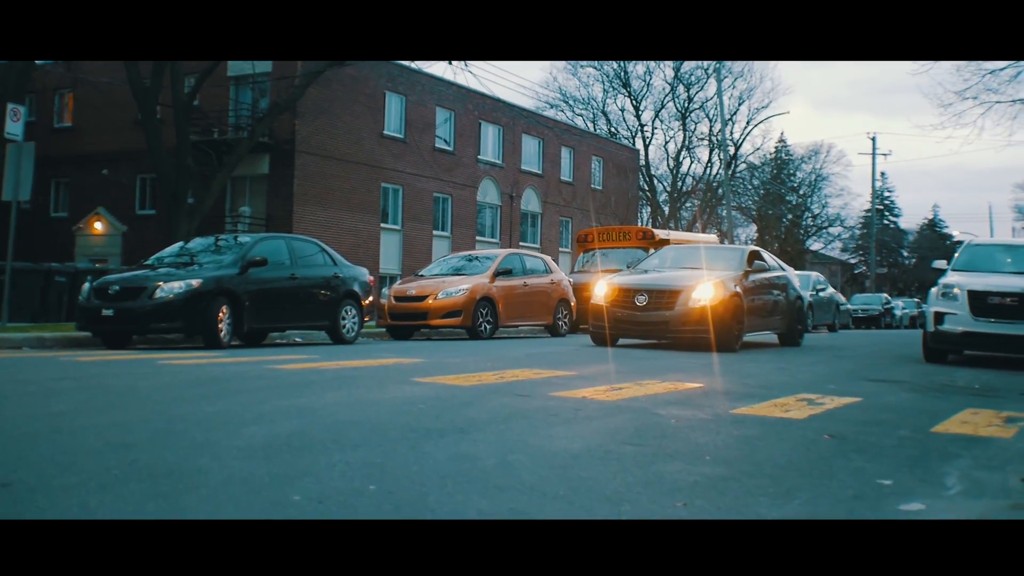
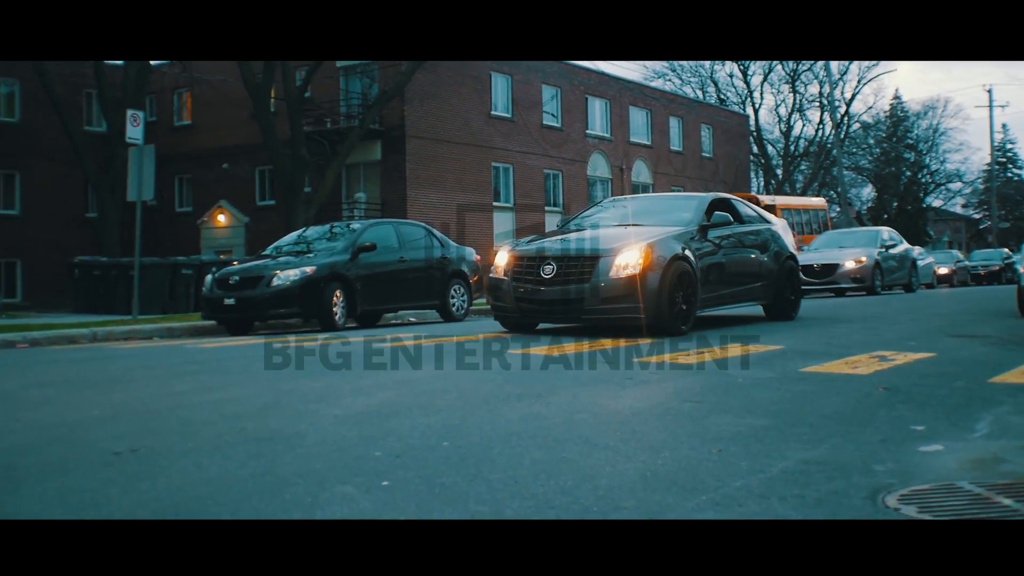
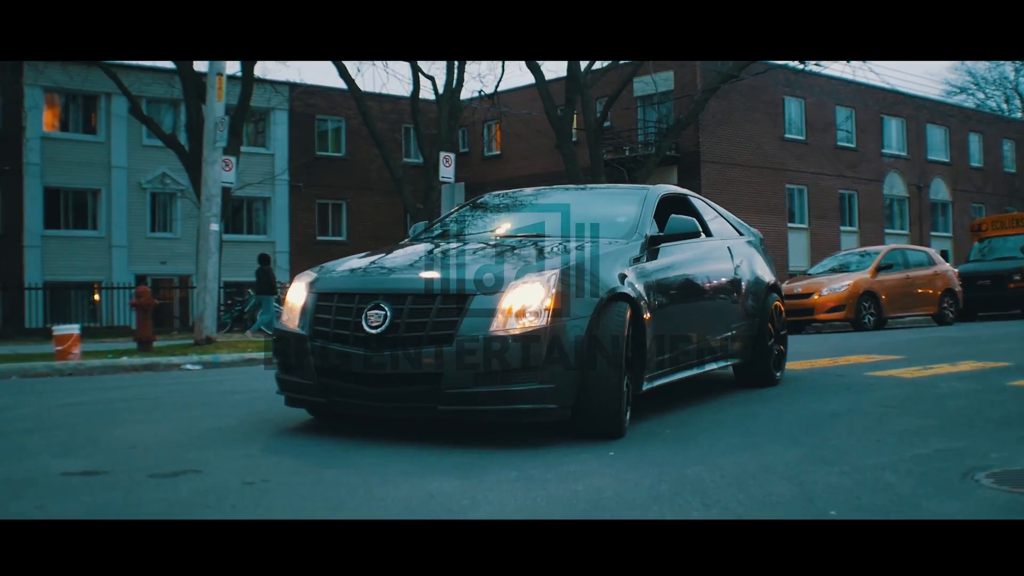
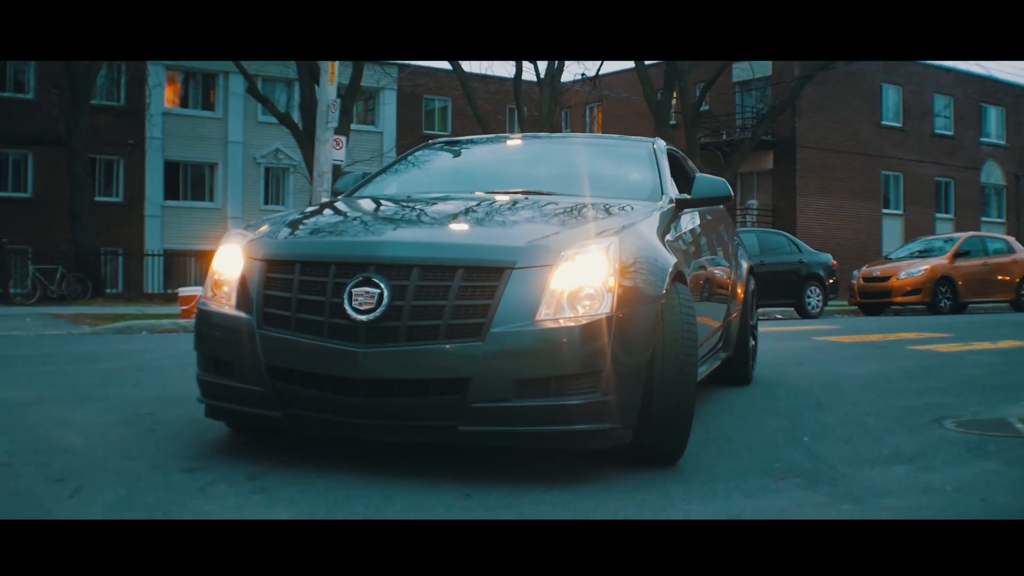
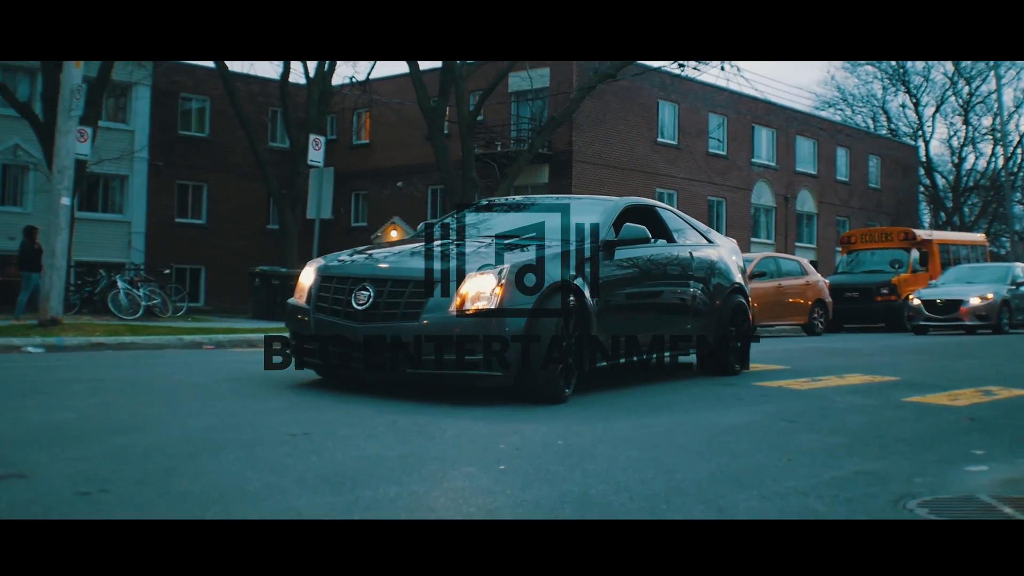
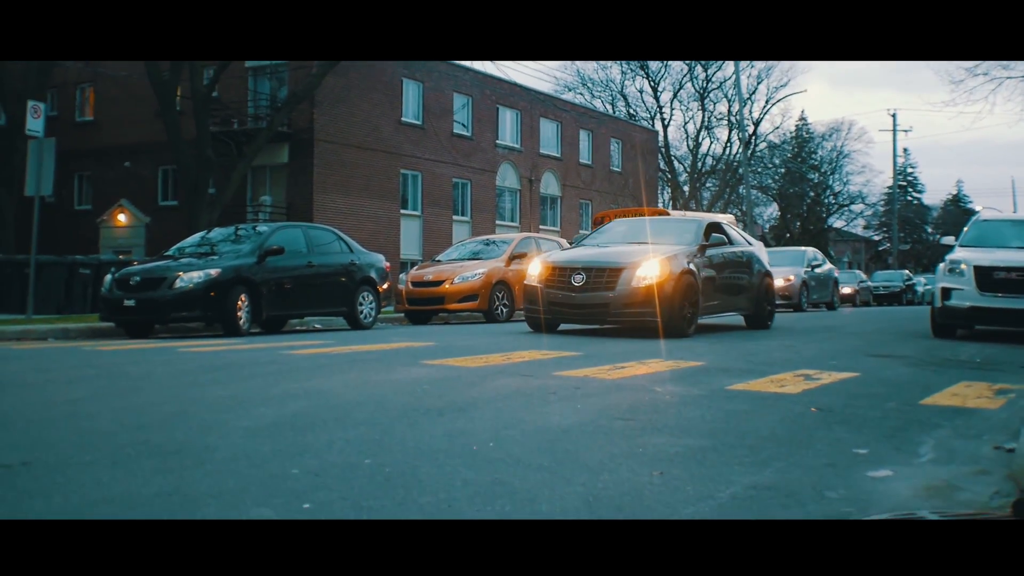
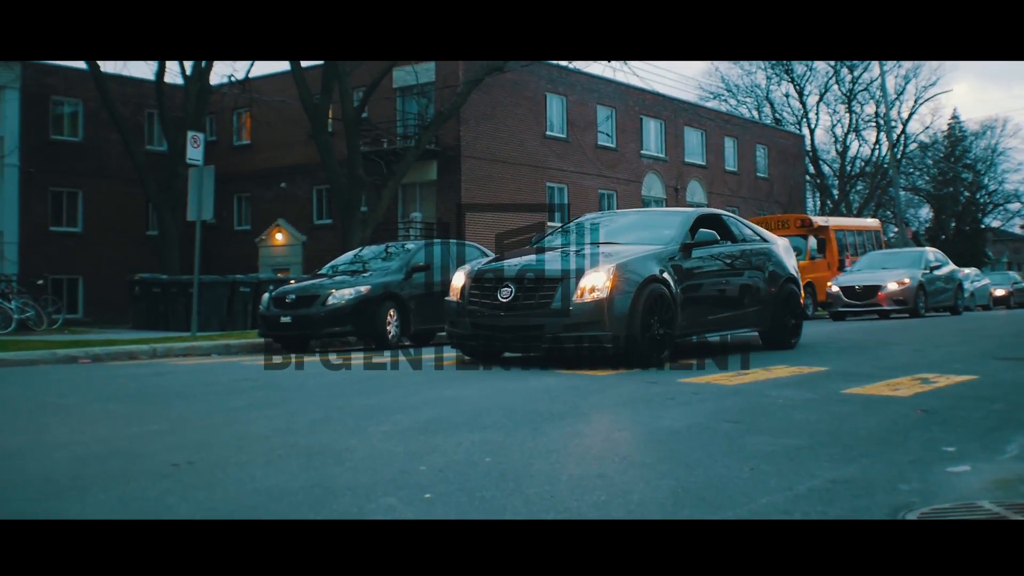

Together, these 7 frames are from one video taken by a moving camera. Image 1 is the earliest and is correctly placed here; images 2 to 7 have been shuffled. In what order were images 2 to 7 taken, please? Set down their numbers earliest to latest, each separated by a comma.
6, 2, 7, 5, 3, 4
